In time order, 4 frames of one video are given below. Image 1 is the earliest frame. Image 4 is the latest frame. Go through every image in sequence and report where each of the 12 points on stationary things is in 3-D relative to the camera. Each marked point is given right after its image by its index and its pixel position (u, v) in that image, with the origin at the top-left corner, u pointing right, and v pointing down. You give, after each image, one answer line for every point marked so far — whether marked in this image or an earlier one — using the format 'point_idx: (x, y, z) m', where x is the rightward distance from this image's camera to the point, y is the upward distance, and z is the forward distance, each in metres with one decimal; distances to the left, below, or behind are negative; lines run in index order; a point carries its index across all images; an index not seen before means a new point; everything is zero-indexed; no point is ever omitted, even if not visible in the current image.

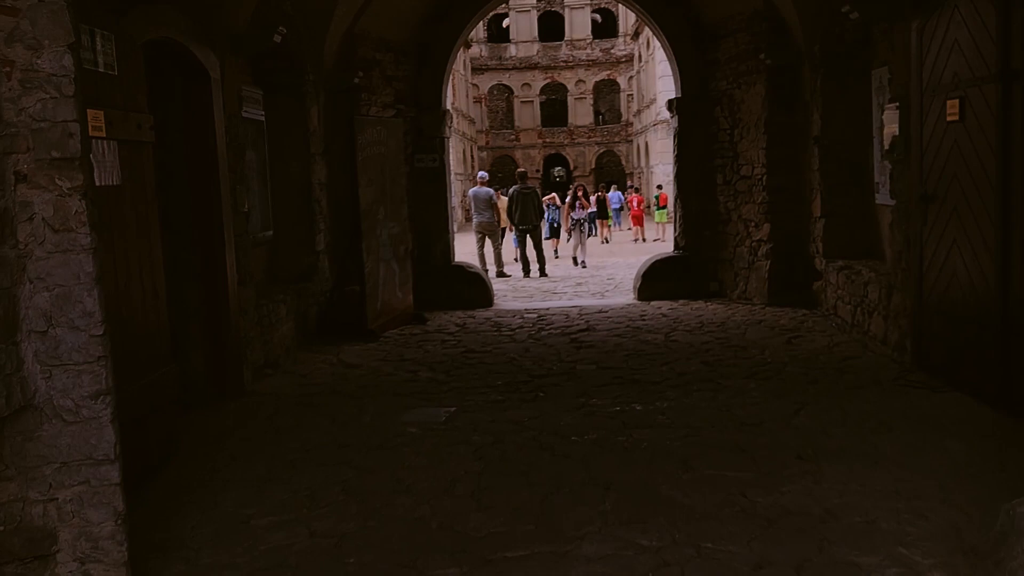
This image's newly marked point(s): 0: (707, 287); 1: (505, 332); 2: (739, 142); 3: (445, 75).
0: (+1.7, 0.0, +7.4) m
1: (-0.1, -0.3, +6.2) m
2: (+1.8, +1.2, +7.0) m
3: (-0.6, +1.8, +7.4) m
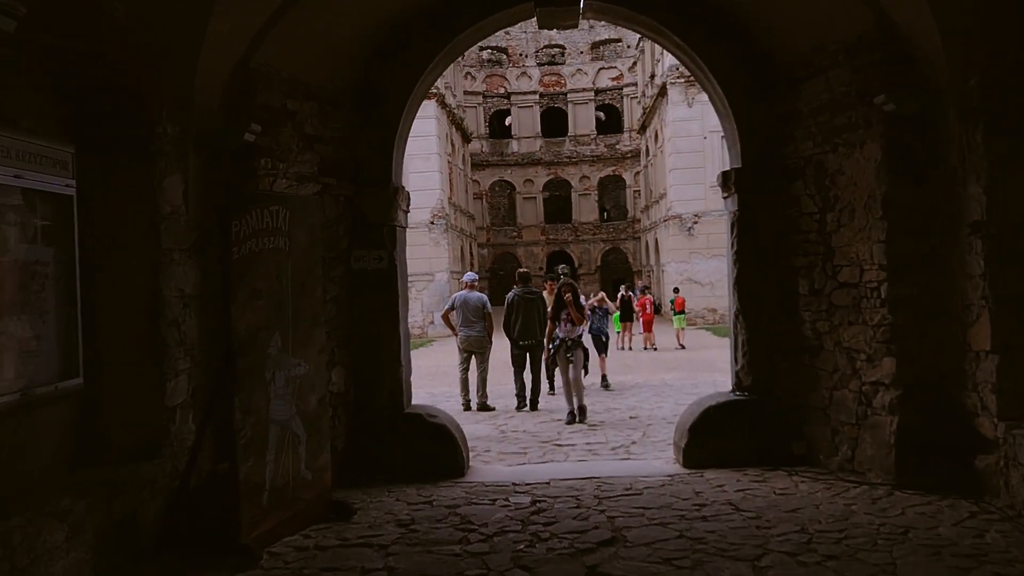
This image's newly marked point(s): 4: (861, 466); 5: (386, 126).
0: (+1.5, -0.9, +4.9) m
1: (-0.2, -1.1, +3.7) m
2: (+1.7, +0.3, +4.6) m
3: (-0.7, +0.9, +5.1) m
4: (+1.8, -0.9, +4.5) m
5: (-0.7, +0.9, +5.0) m
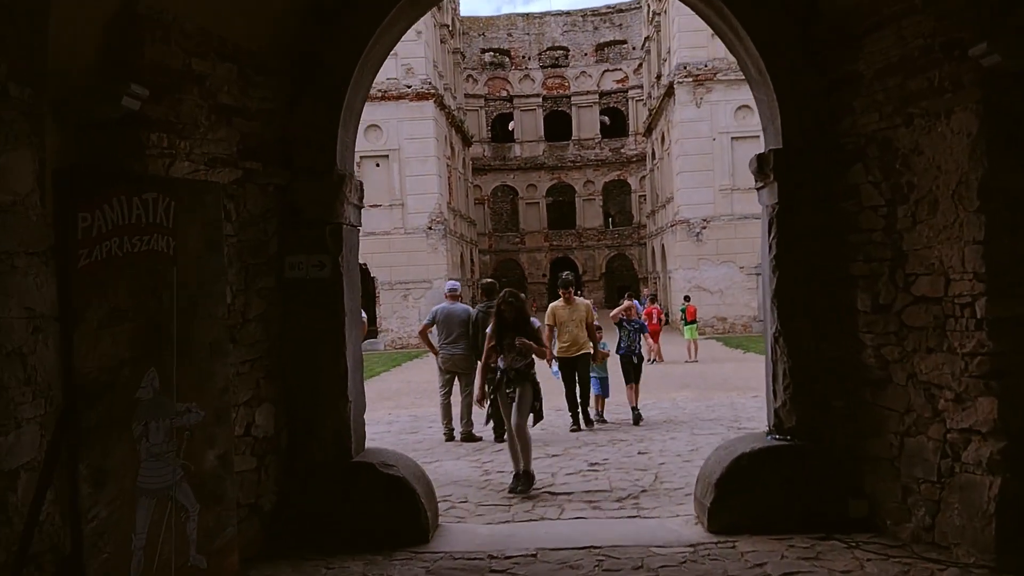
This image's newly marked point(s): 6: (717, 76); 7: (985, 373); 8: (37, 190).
0: (+1.4, -1.0, +3.8) m
1: (-0.3, -1.2, +2.6) m
2: (+1.6, +0.2, +3.5) m
3: (-0.8, +0.8, +4.0) m
4: (+1.7, -1.0, +3.4) m
5: (-0.8, +0.9, +4.0) m
6: (+4.2, +4.4, +18.0) m
7: (+1.8, -0.3, +3.2) m
8: (-1.6, +0.3, +2.9) m
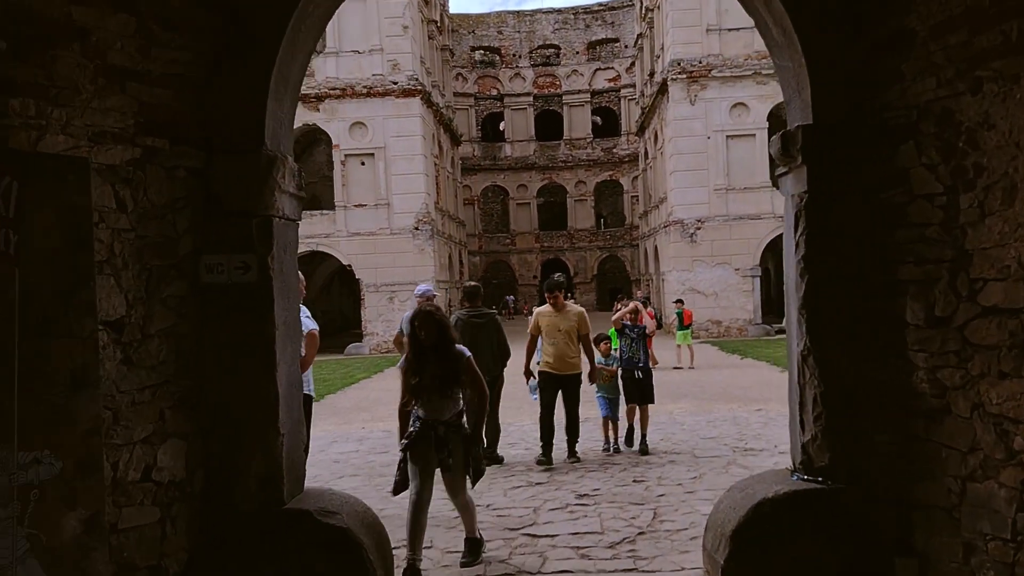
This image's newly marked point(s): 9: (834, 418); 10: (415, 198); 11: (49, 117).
0: (+1.3, -1.0, +3.1) m
1: (-0.4, -1.2, +1.9) m
2: (+1.5, +0.2, +2.8) m
3: (-0.9, +0.8, +3.3) m
4: (+1.6, -1.0, +2.7) m
5: (-0.9, +0.8, +3.2) m
6: (+4.0, +4.3, +17.3) m
7: (+1.6, -0.3, +2.5) m
8: (-1.7, +0.3, +2.1) m
9: (+1.2, -0.5, +3.1) m
10: (-2.0, +1.9, +18.1) m
11: (-1.4, +0.5, +2.7) m
